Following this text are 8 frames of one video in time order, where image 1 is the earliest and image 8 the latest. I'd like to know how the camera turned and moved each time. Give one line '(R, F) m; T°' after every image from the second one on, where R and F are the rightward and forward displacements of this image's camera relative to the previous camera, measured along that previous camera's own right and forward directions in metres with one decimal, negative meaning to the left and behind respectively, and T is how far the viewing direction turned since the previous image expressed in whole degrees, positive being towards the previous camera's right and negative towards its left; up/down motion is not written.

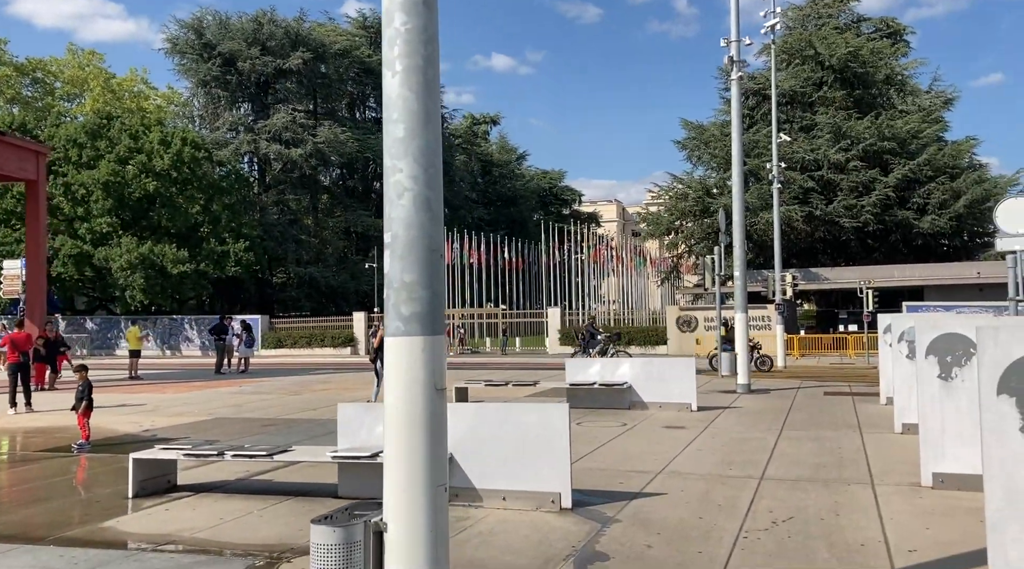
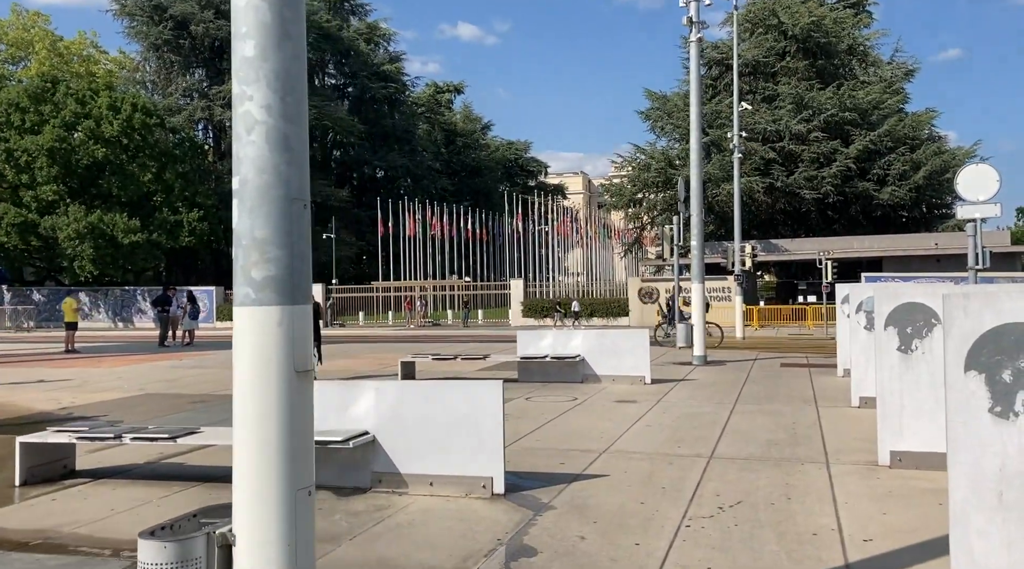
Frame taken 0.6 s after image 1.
(+0.3, +0.7) m; +2°
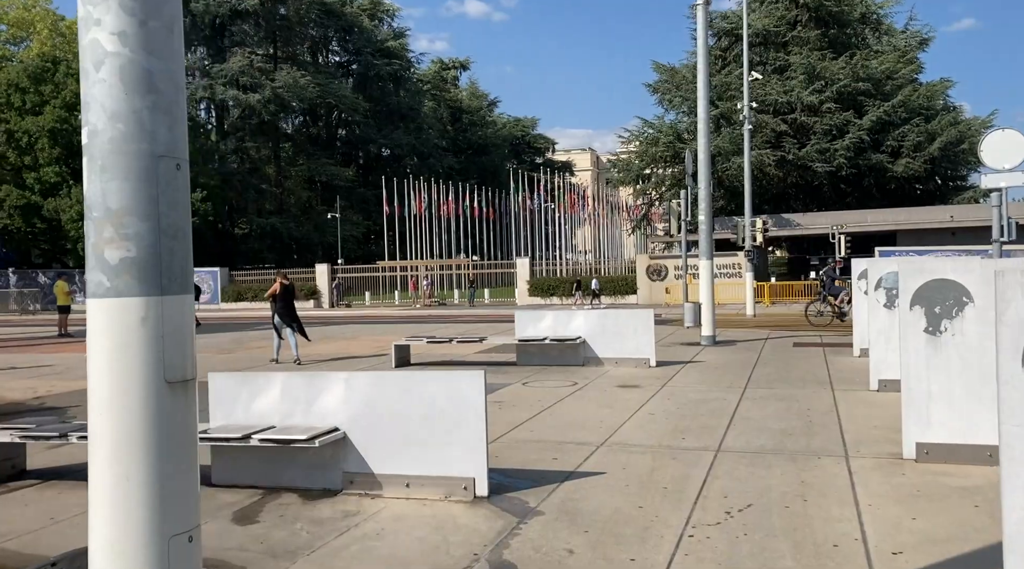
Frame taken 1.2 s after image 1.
(+0.2, +0.8) m; -1°
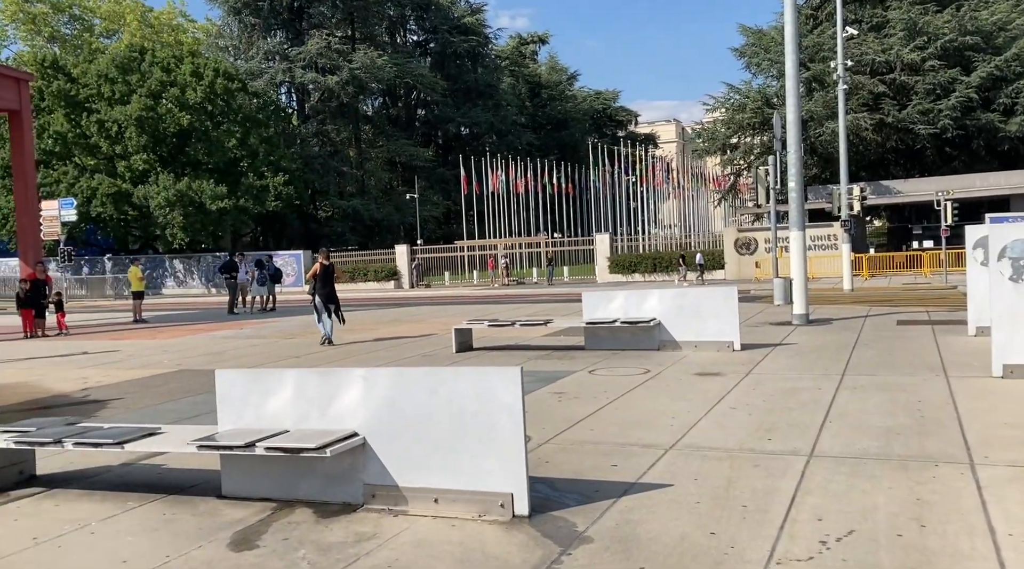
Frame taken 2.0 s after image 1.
(+0.3, +1.1) m; -5°
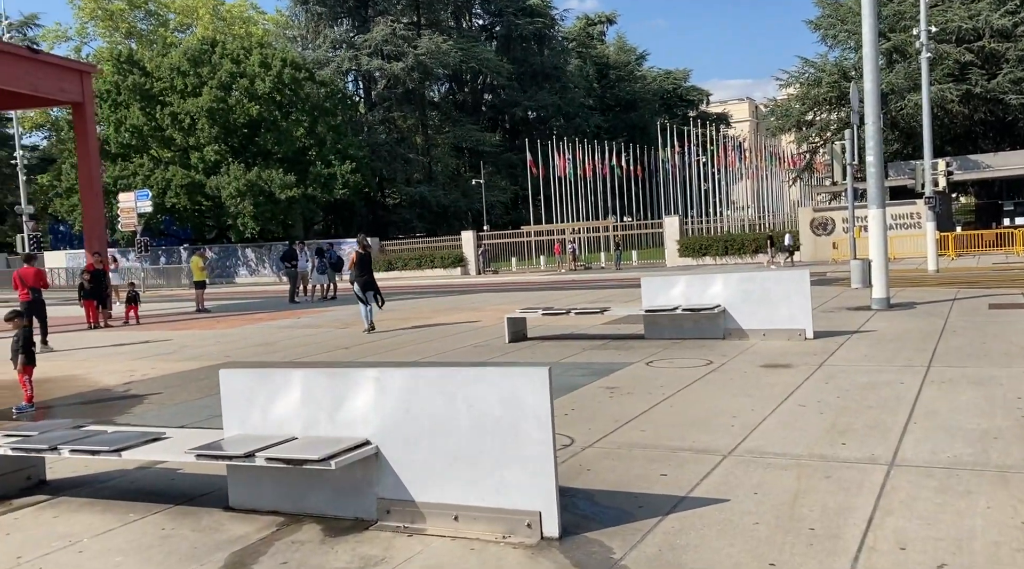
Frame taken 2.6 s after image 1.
(+0.2, +0.8) m; -4°
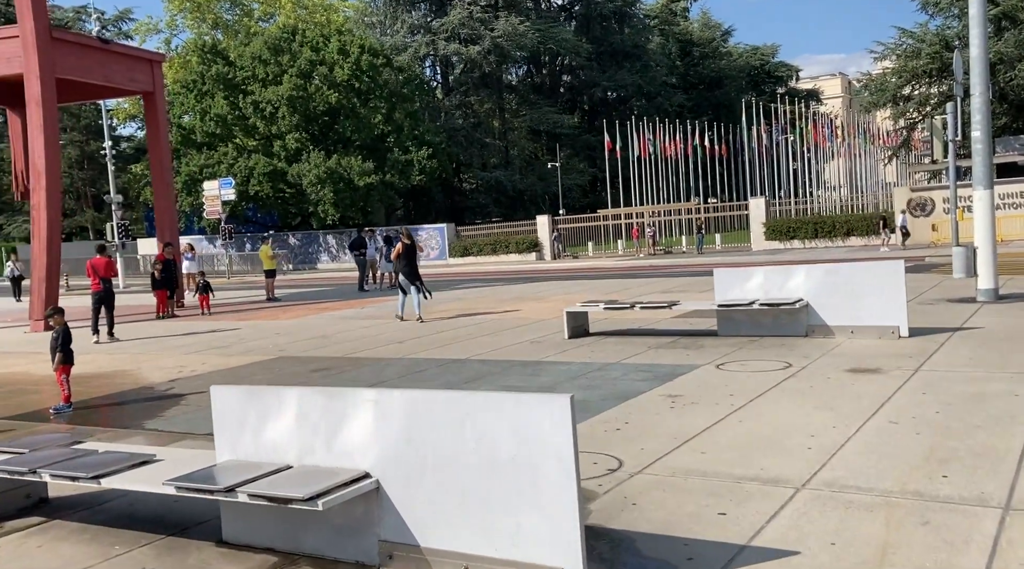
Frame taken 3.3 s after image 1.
(+0.3, +0.9) m; -5°
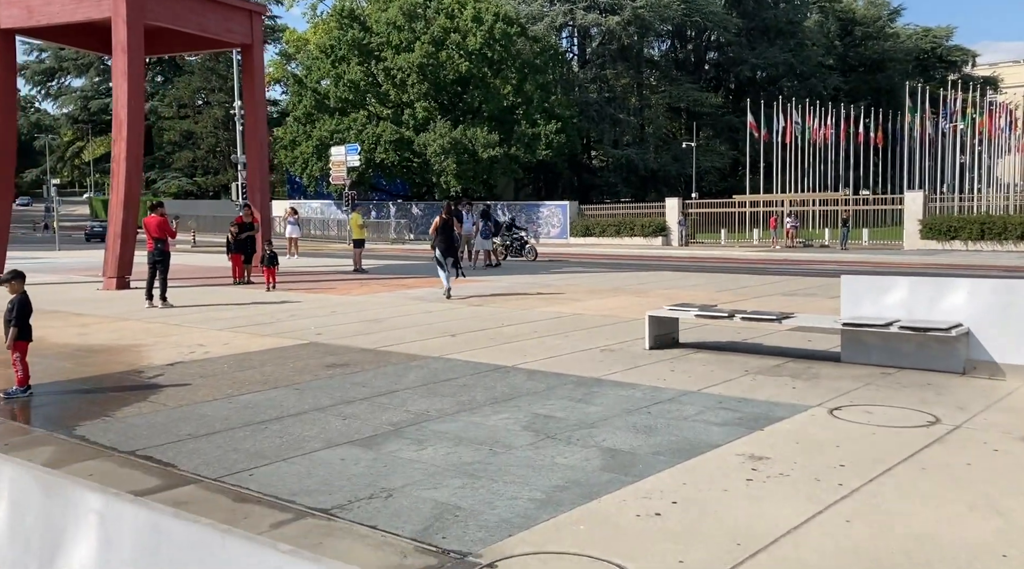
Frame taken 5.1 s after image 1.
(+0.7, +2.4) m; -8°
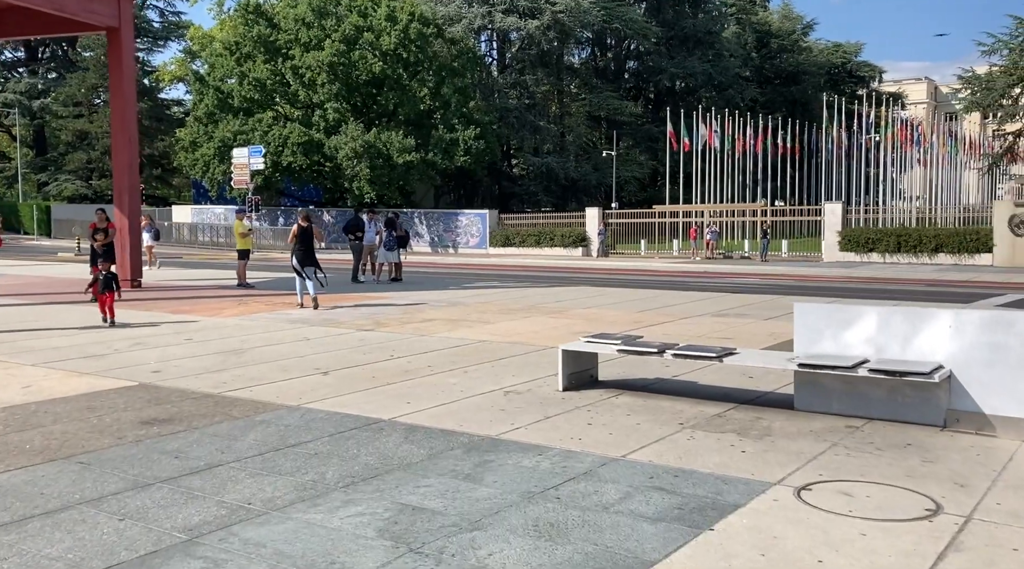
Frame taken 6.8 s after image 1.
(+0.3, +2.0) m; +5°
